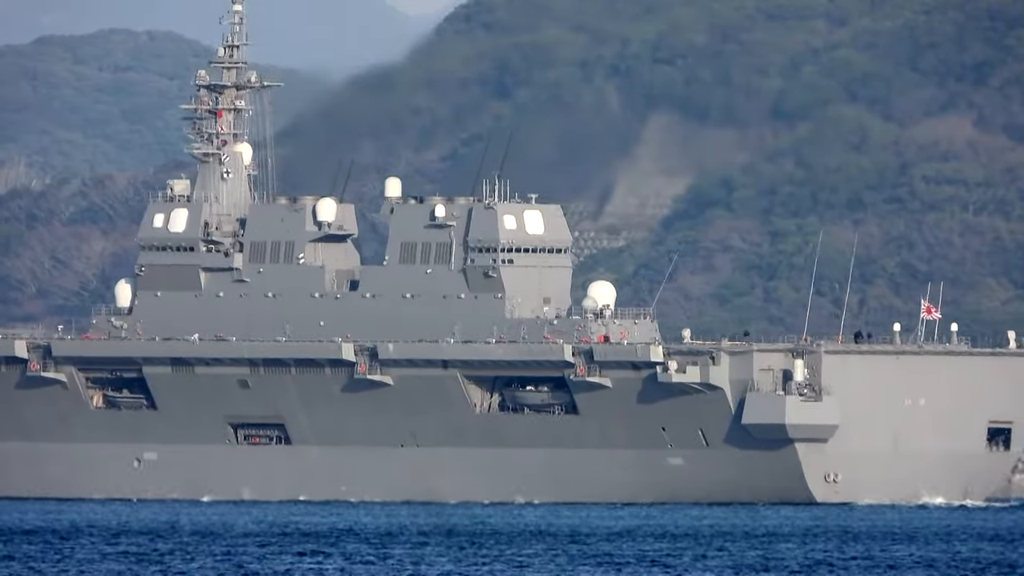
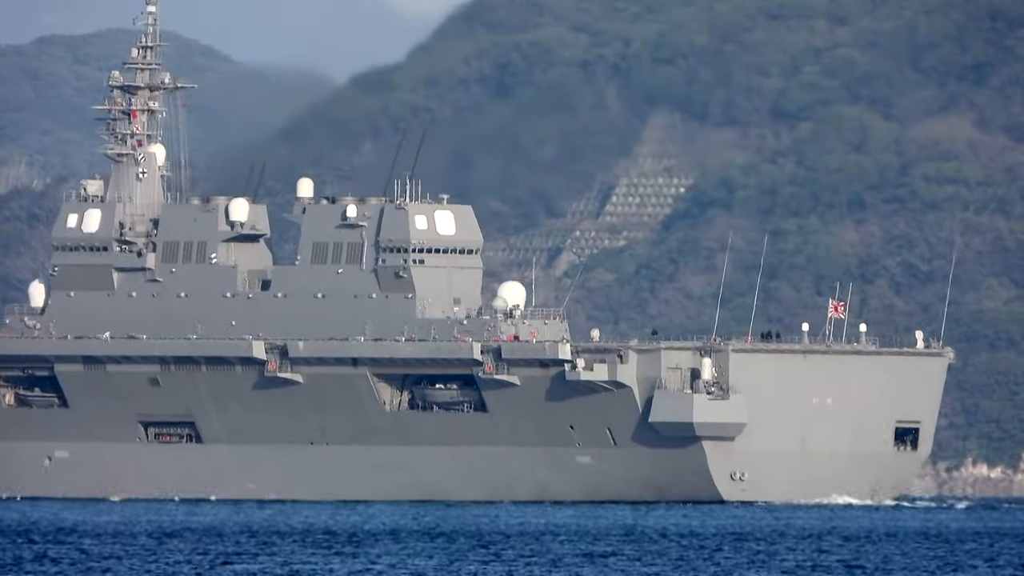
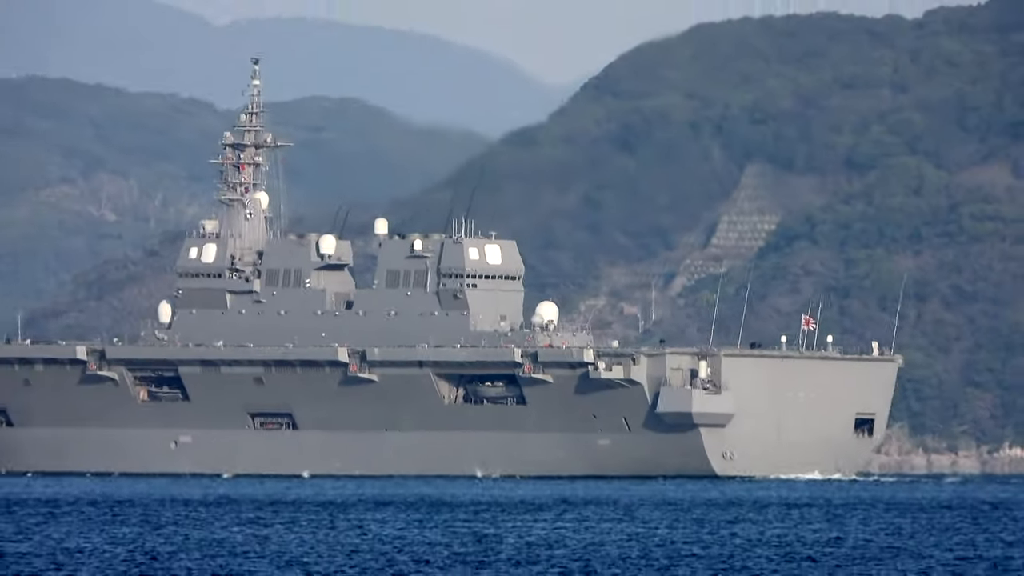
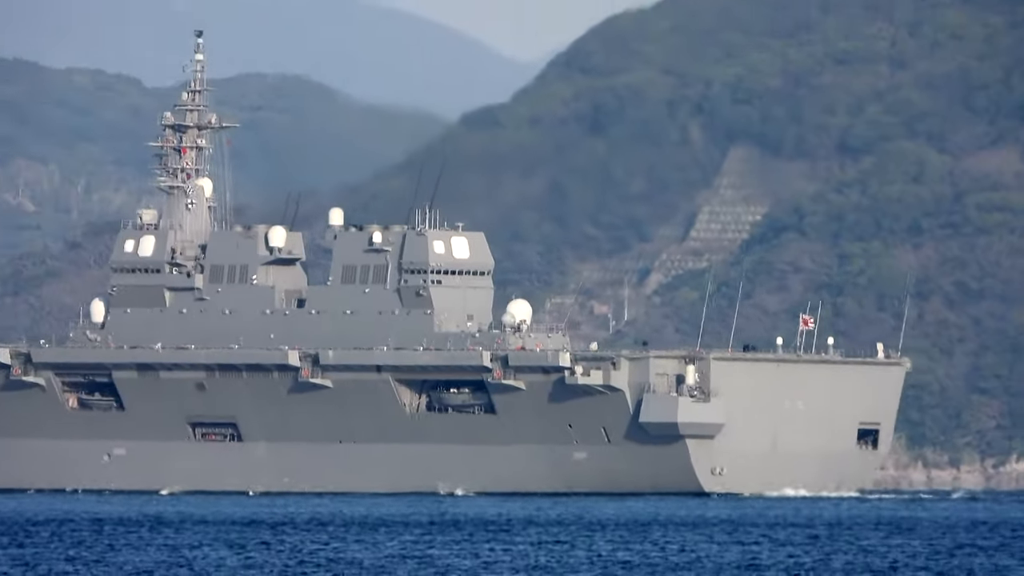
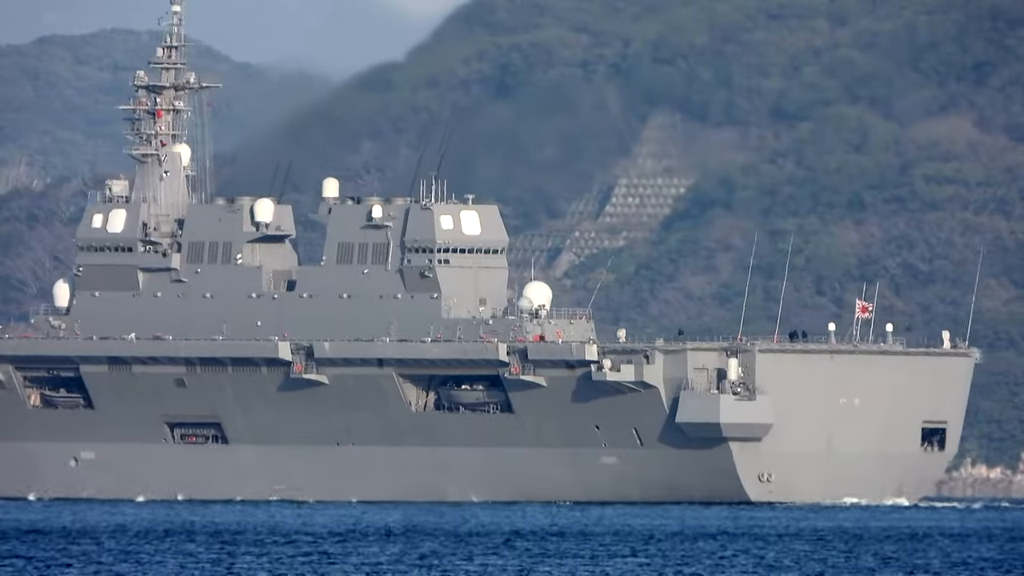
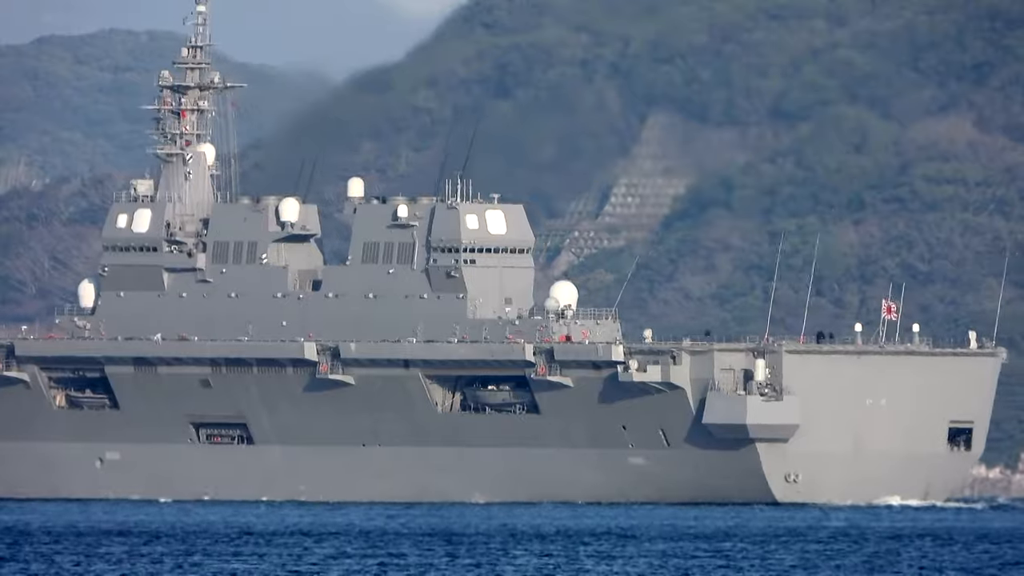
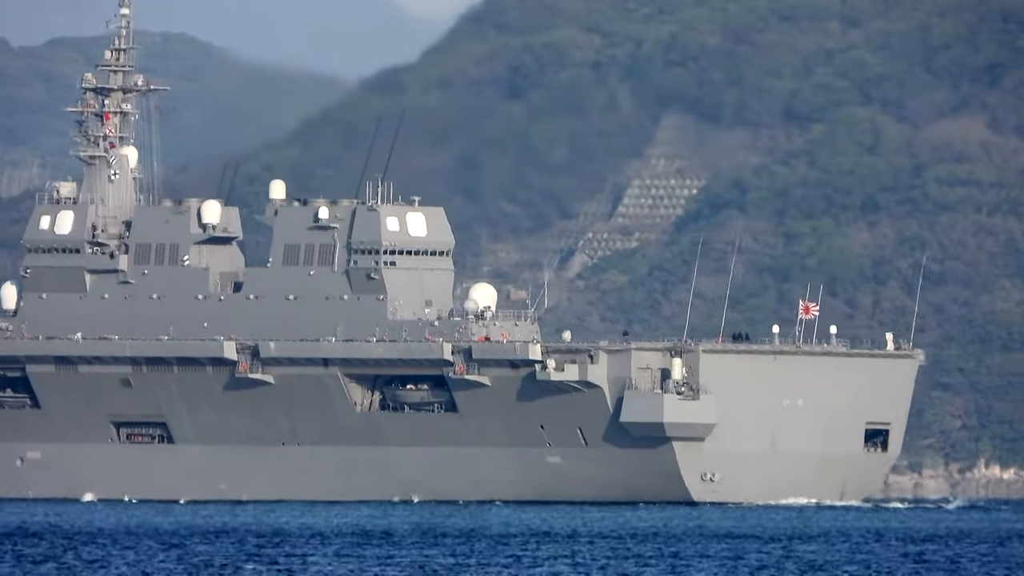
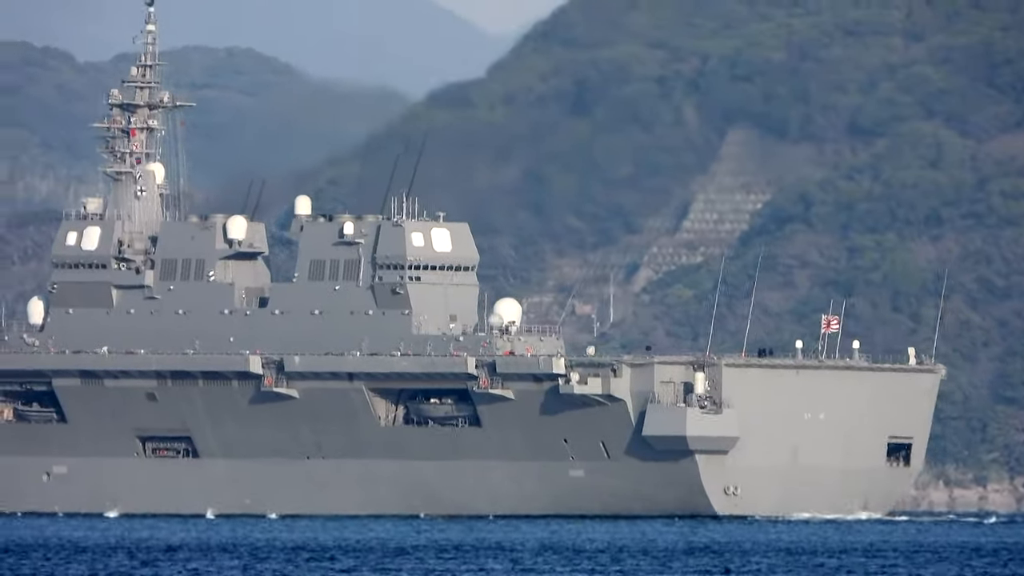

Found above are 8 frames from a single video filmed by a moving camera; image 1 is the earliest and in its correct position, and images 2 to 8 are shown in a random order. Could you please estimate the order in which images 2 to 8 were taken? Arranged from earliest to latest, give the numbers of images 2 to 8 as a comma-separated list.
6, 5, 2, 7, 8, 4, 3
